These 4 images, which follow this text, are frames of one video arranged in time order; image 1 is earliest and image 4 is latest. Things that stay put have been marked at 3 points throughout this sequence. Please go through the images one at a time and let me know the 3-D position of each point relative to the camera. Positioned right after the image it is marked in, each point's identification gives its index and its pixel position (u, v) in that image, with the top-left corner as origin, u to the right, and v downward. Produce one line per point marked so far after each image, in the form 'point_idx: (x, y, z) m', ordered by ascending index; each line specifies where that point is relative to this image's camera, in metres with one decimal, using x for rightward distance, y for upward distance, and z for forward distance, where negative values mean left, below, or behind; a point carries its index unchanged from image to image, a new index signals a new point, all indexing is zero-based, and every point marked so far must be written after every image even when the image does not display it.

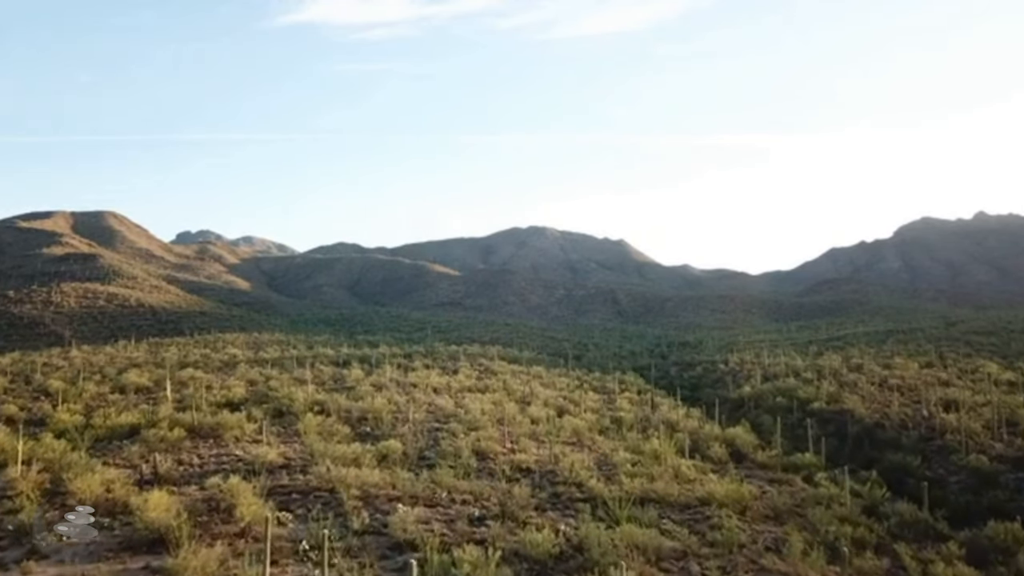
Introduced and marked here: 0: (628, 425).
0: (+2.7, -3.3, +19.6) m
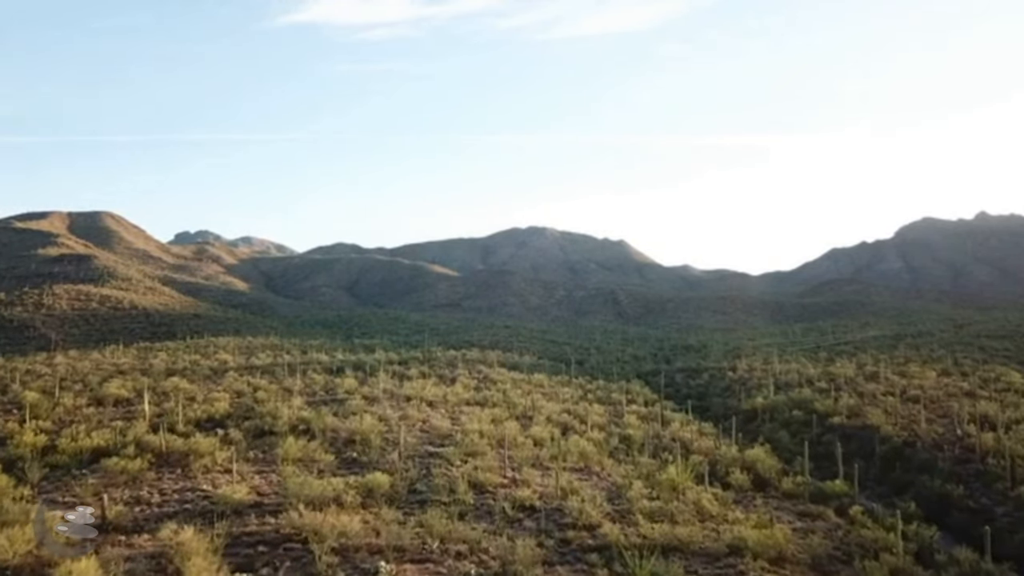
0: (+2.8, -3.5, +18.1) m
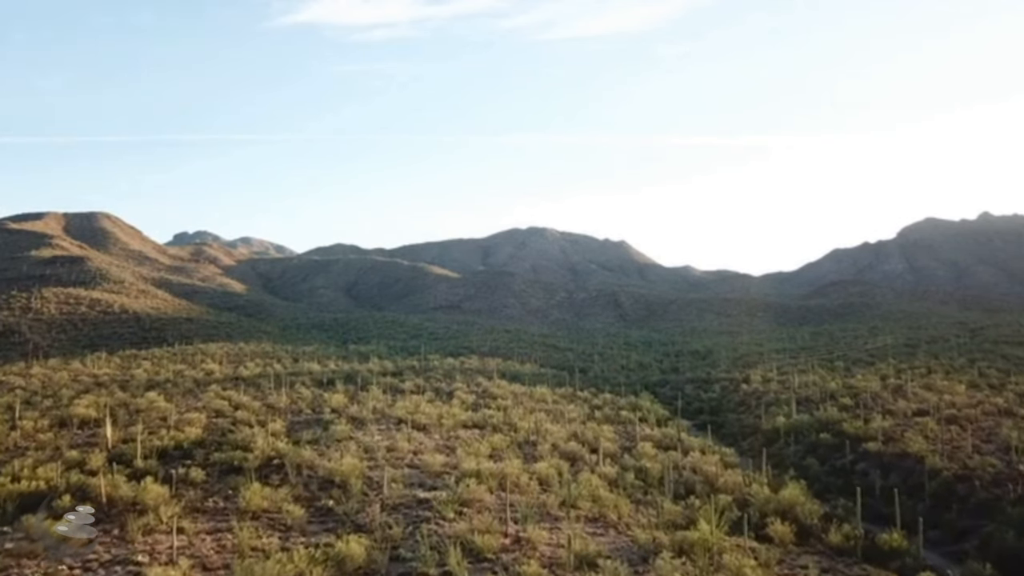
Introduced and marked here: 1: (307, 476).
0: (+2.8, -3.8, +16.0) m
1: (-3.4, -3.2, +14.1) m
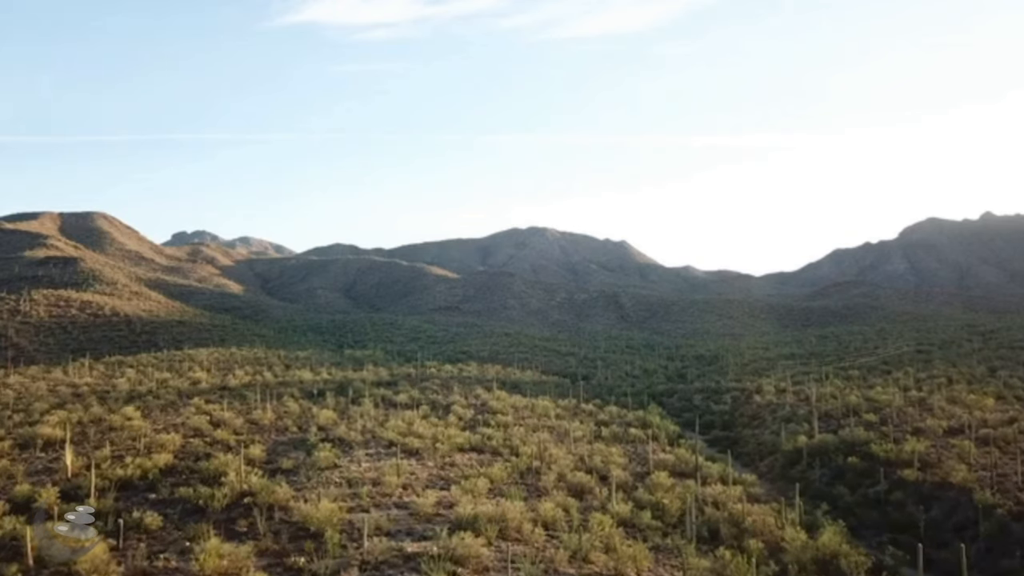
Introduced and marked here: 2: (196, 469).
0: (+2.8, -4.0, +14.2) m
1: (-3.4, -3.5, +12.2) m
2: (-6.4, -3.7, +17.1) m
